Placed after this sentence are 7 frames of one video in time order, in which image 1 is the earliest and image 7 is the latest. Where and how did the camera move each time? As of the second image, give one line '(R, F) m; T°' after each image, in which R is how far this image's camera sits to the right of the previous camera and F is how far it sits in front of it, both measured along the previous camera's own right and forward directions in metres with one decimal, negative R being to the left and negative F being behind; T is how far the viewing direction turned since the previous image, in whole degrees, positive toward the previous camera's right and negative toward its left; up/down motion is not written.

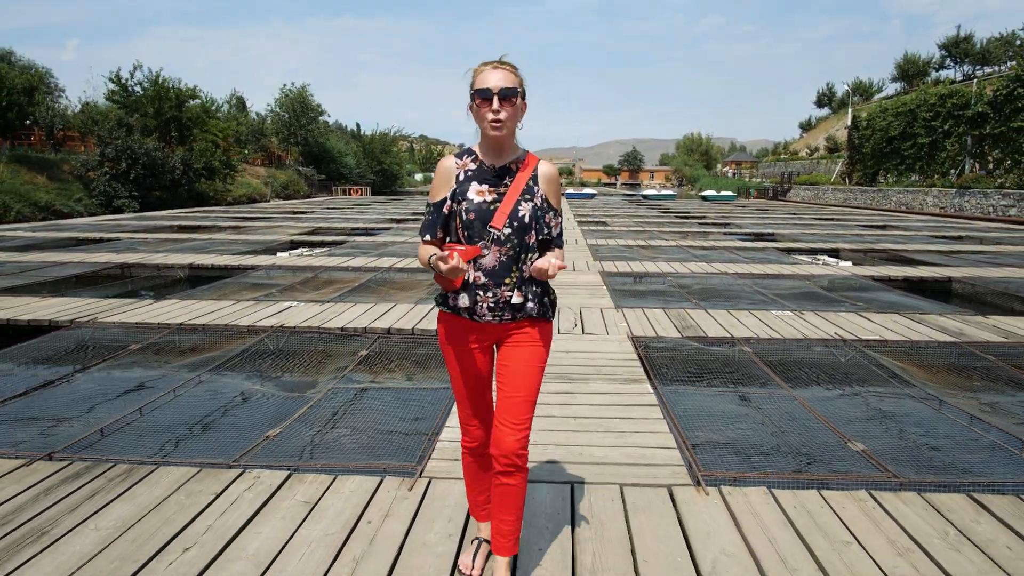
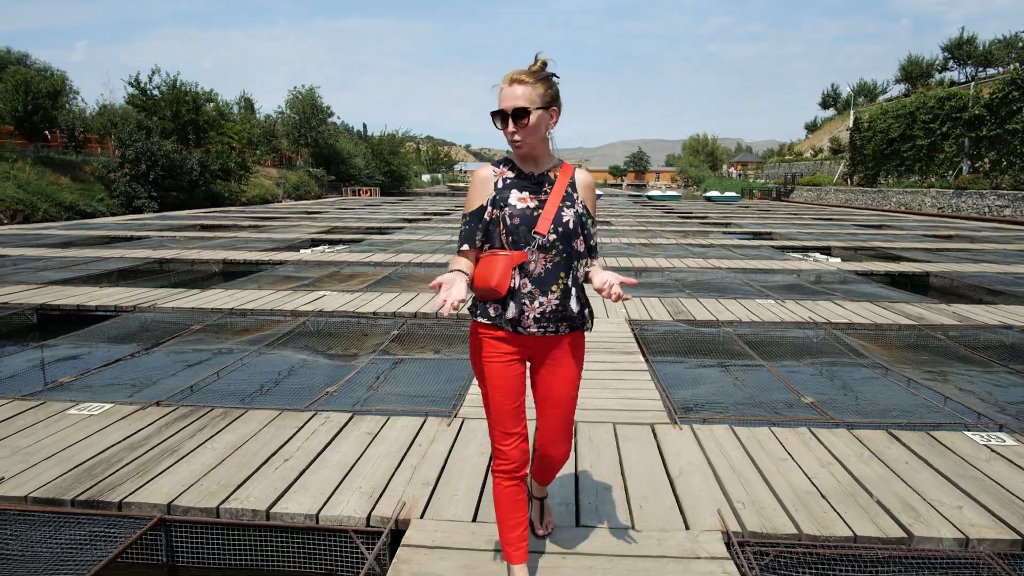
(0.0, -0.7) m; 0°
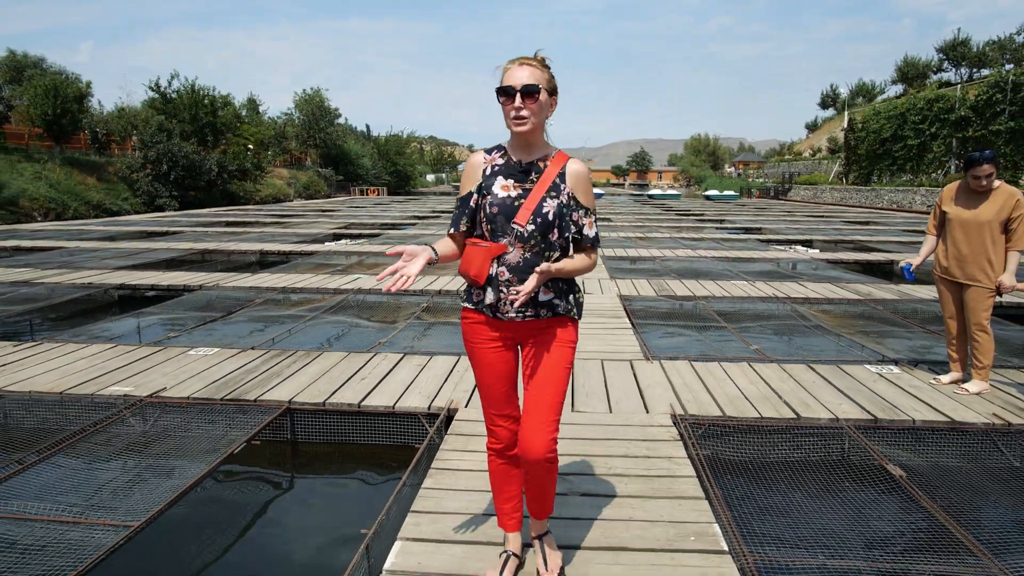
(-0.1, -1.0) m; 0°
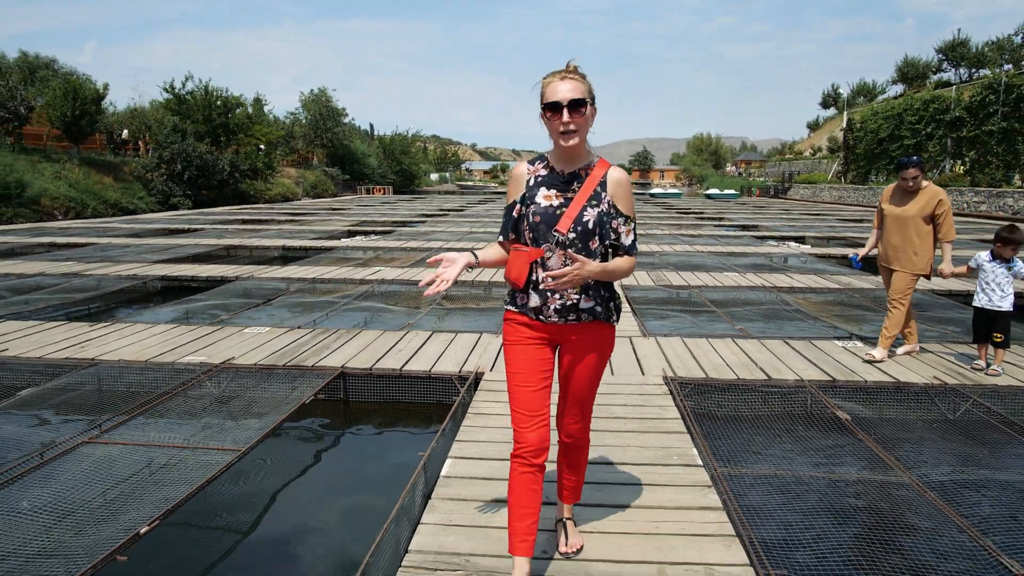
(-0.1, -0.6) m; 0°
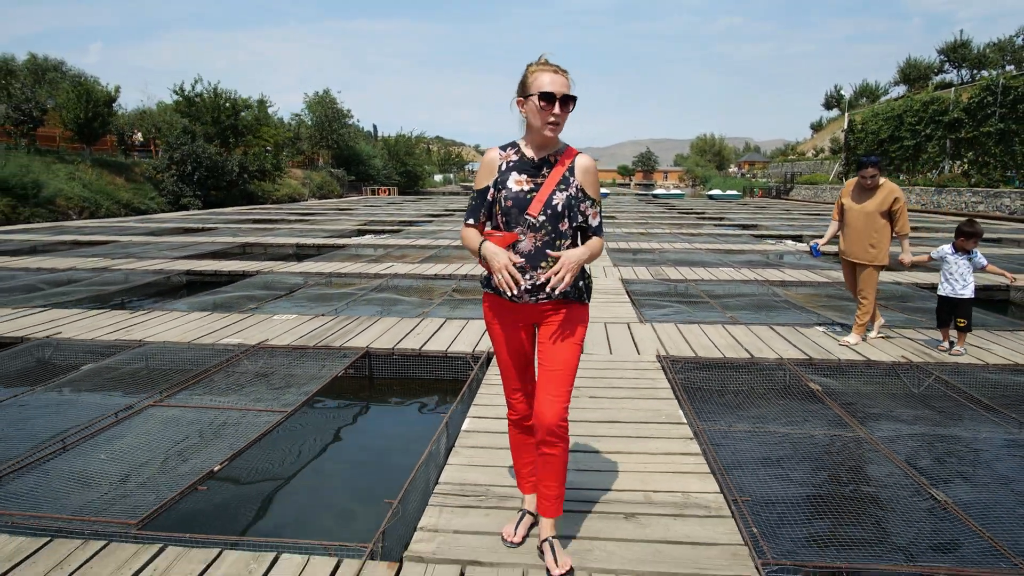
(0.0, -0.4) m; 0°
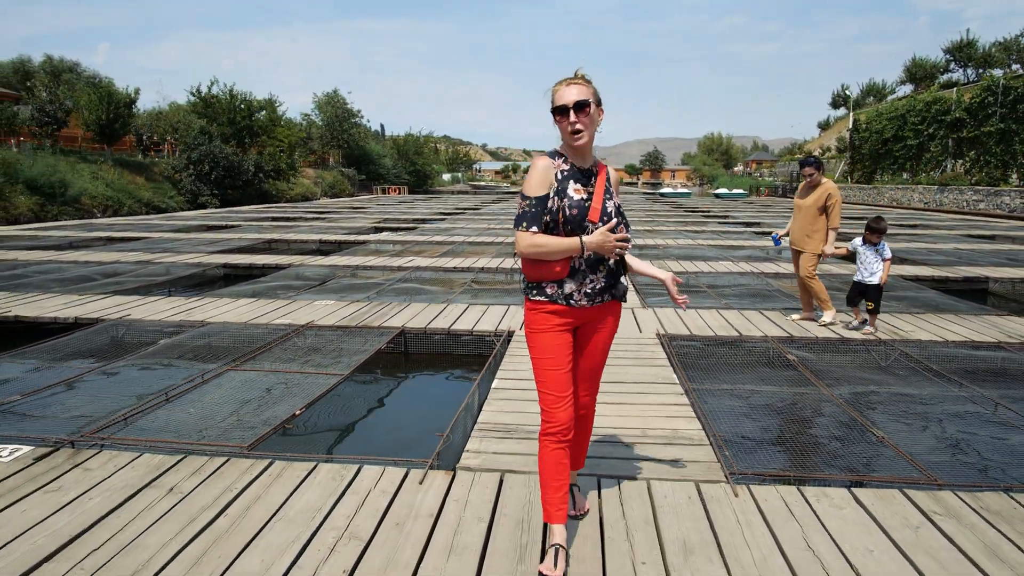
(-0.1, -0.6) m; -1°
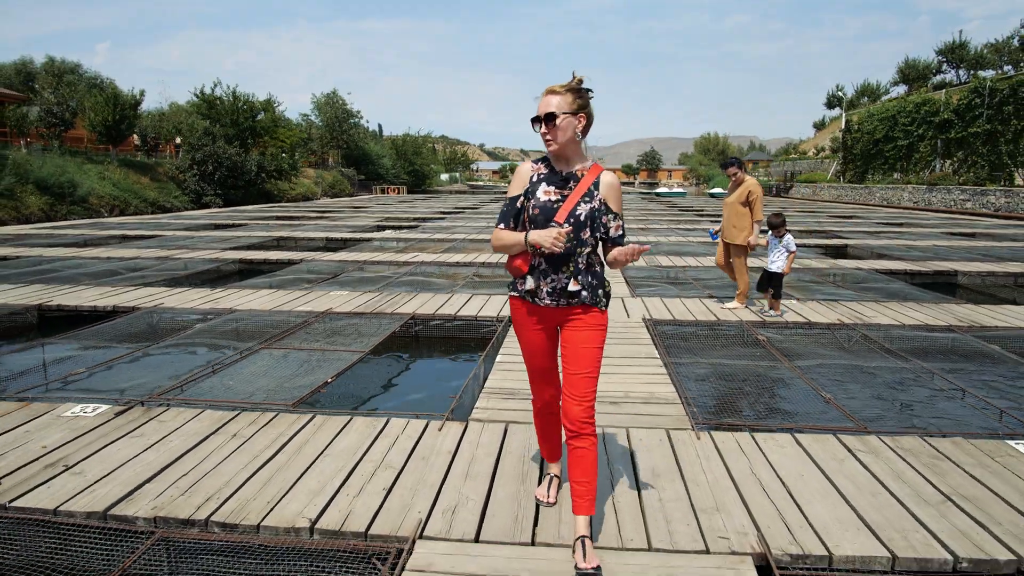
(0.0, -0.5) m; 0°
